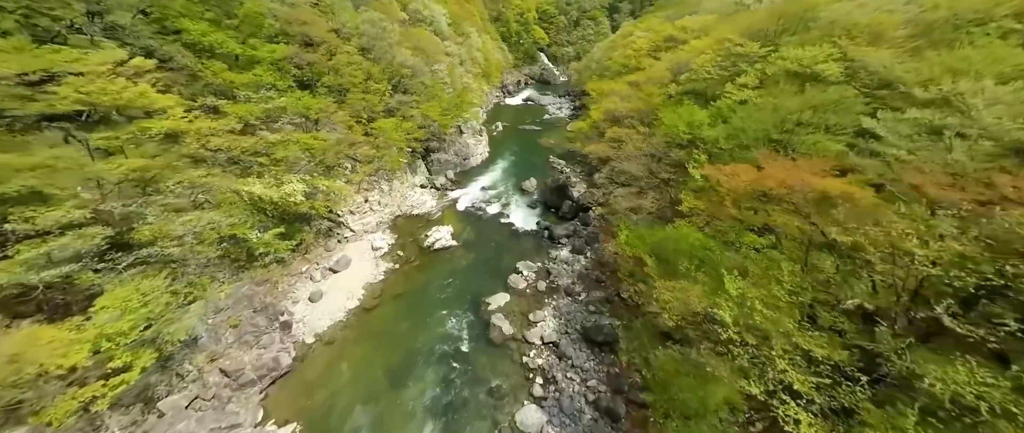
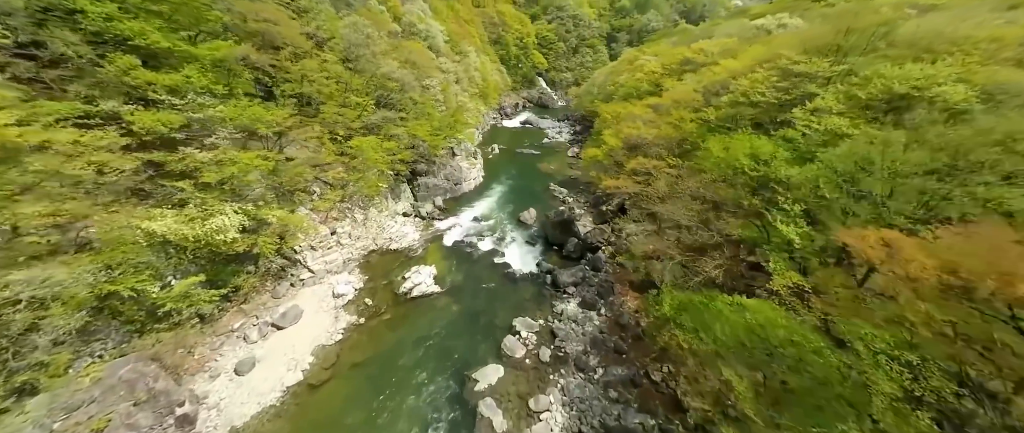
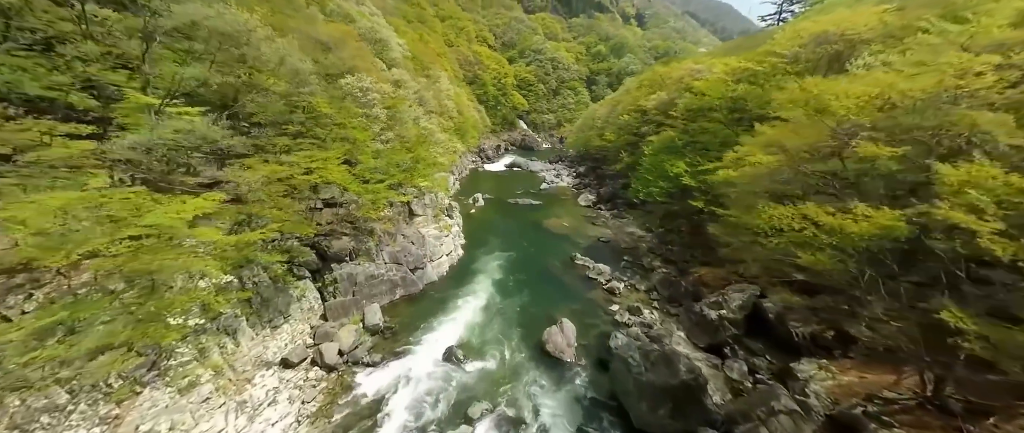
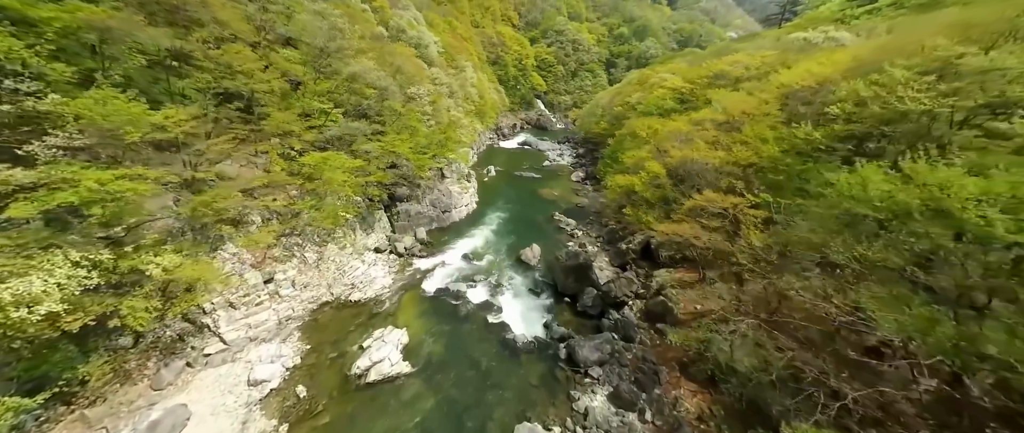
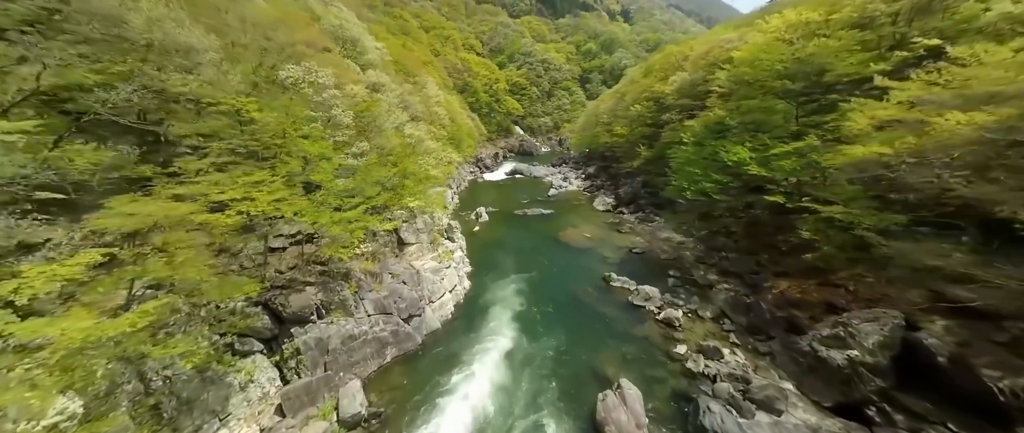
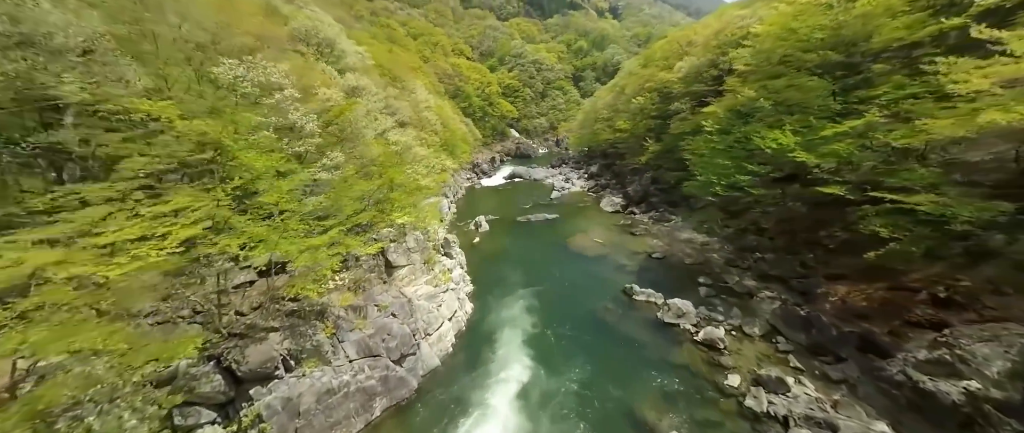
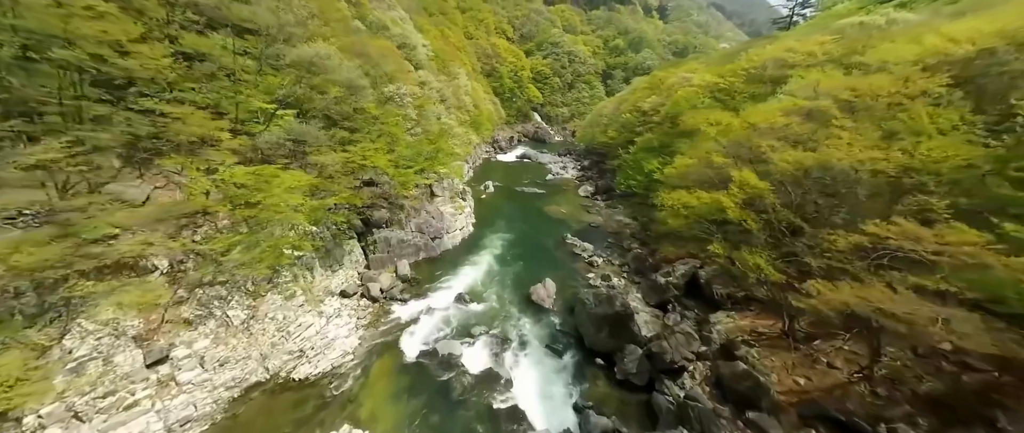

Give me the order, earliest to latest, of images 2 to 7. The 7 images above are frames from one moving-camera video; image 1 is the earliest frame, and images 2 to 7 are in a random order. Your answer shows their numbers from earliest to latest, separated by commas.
2, 4, 7, 3, 5, 6
